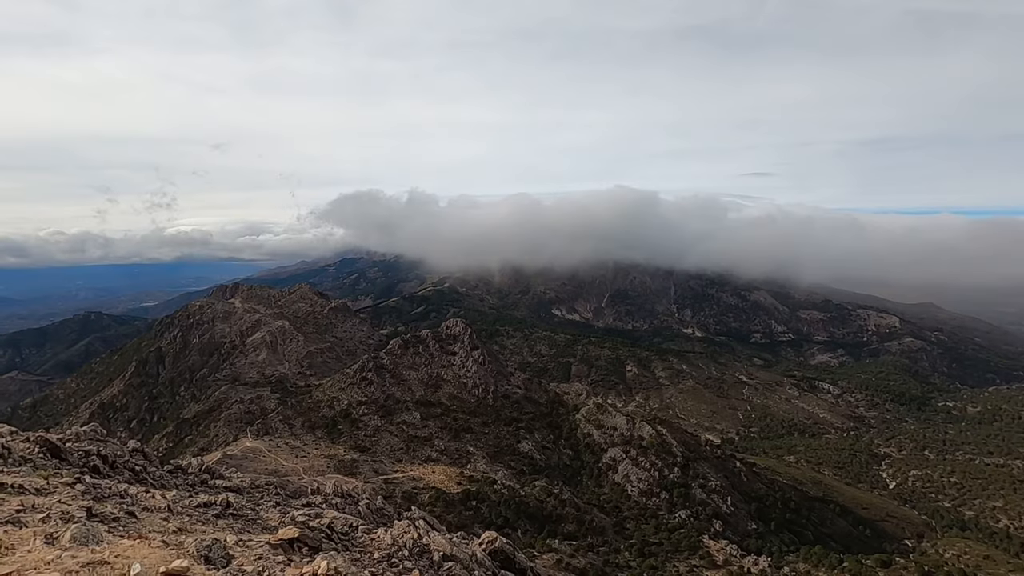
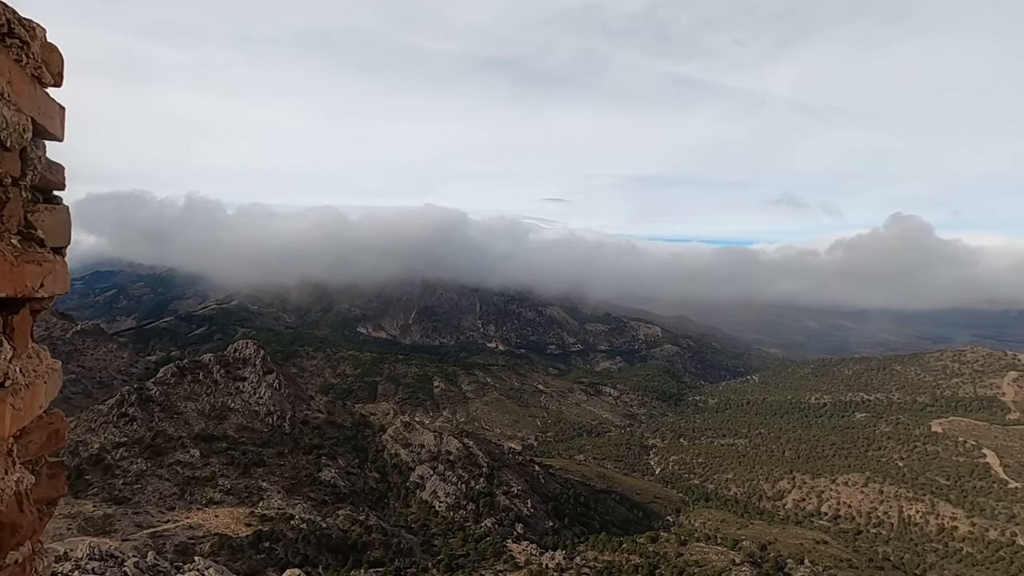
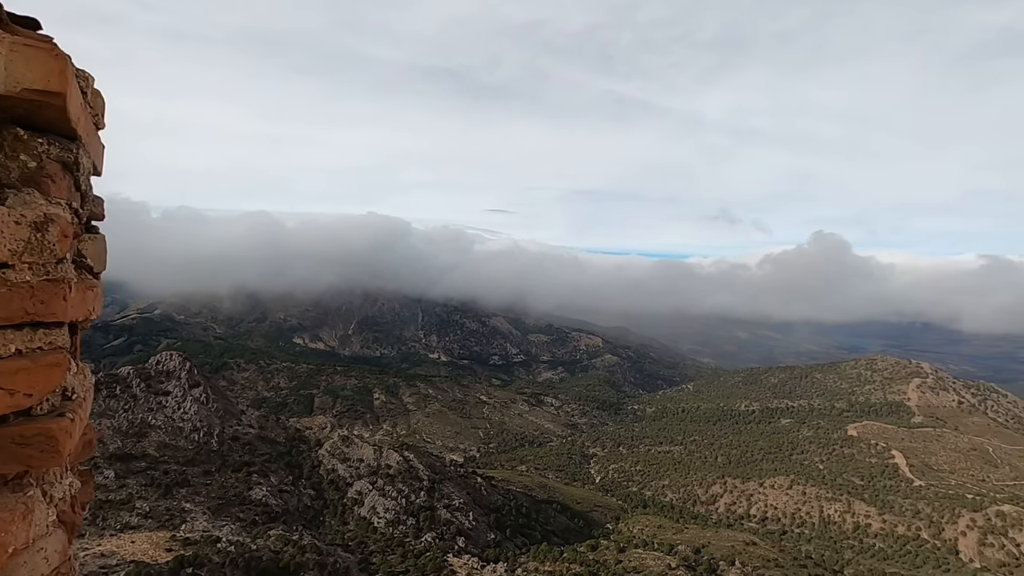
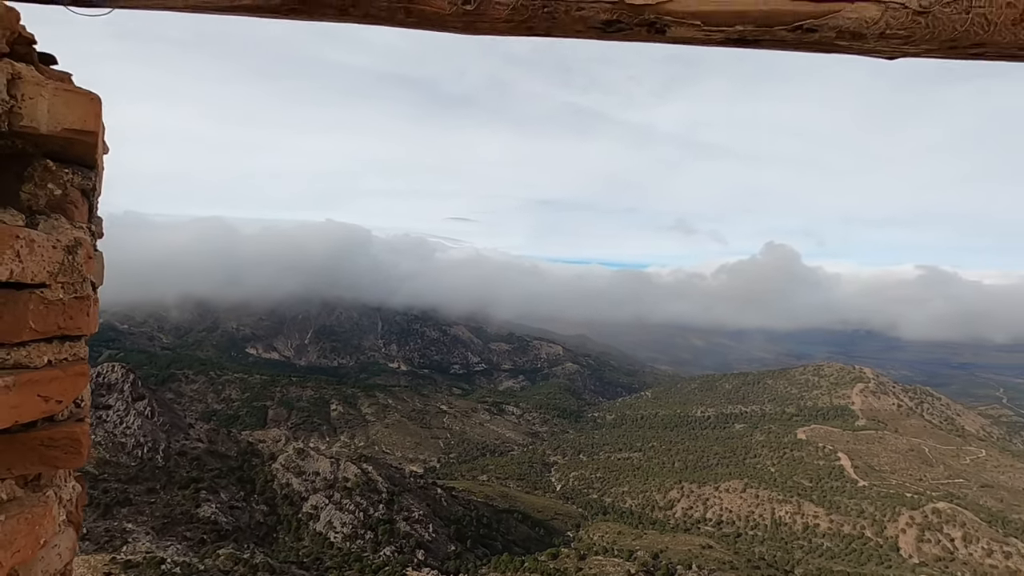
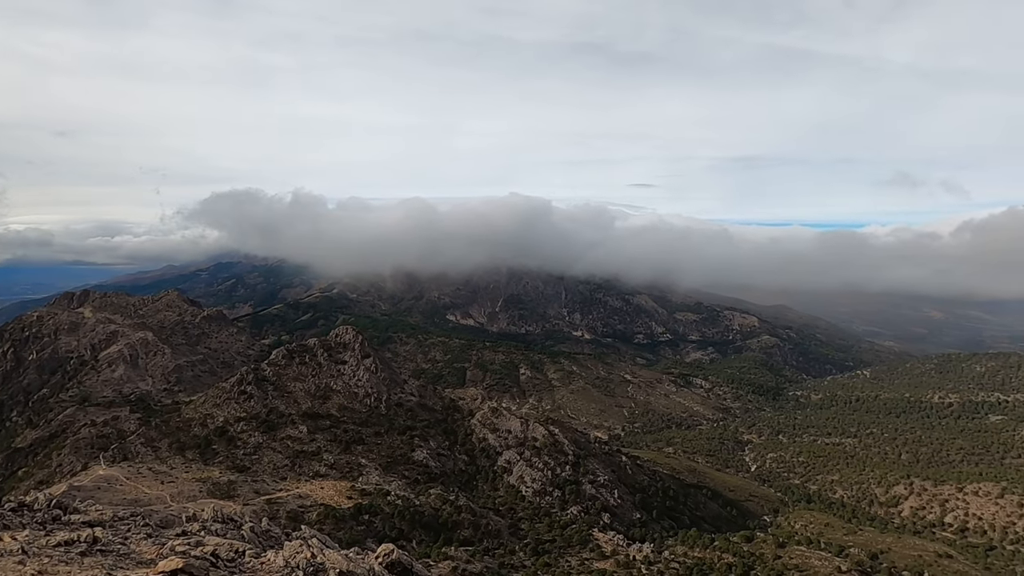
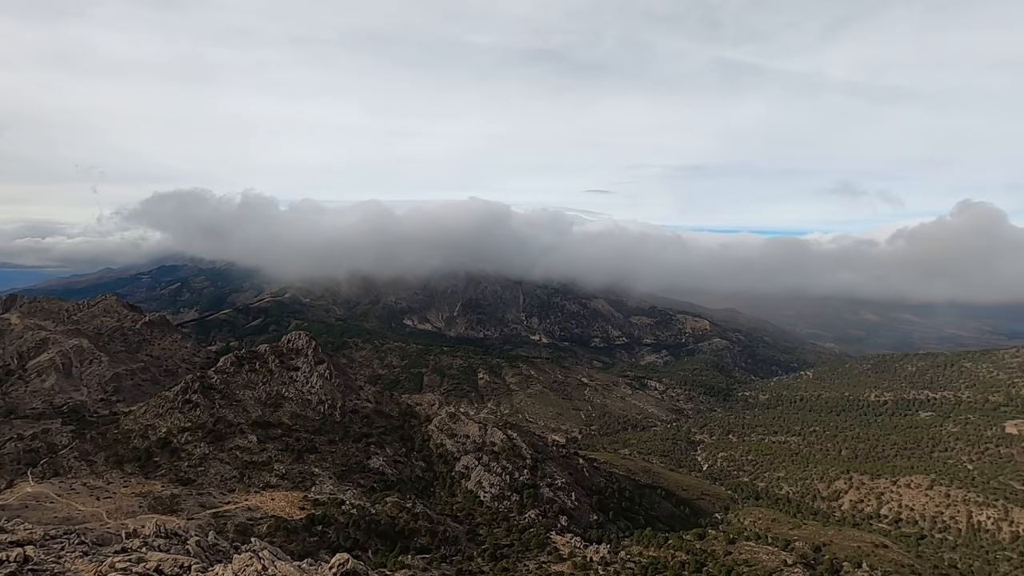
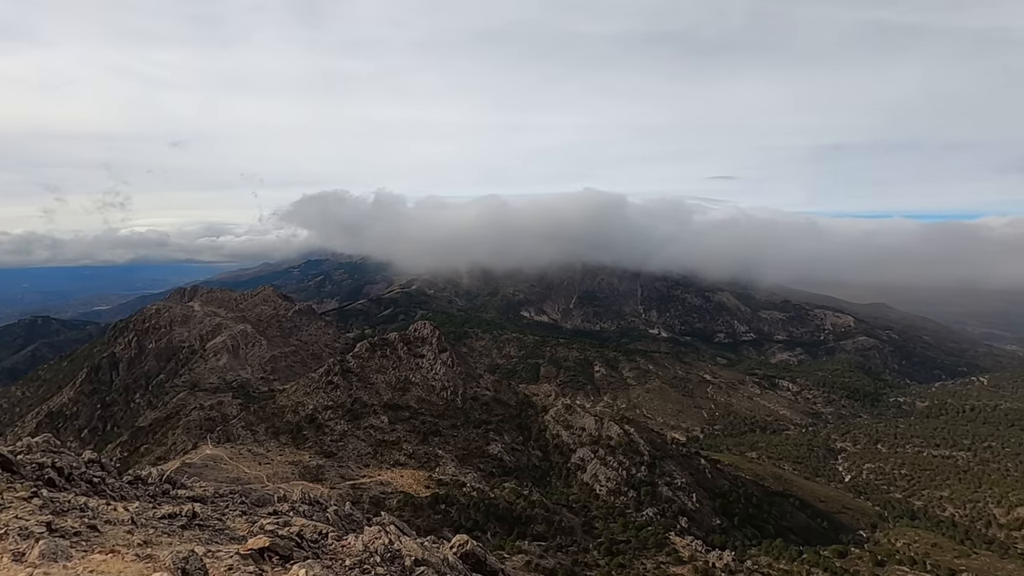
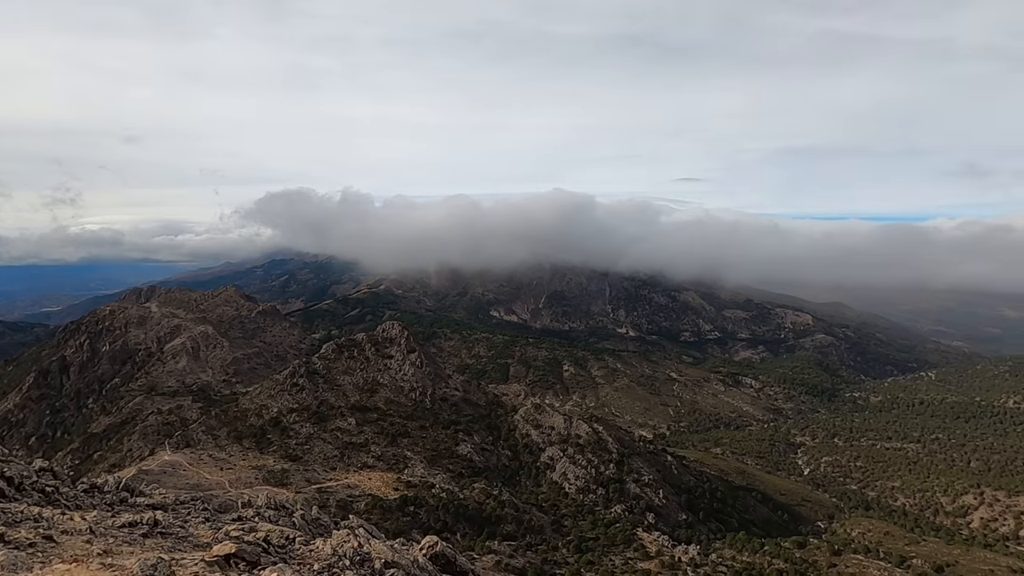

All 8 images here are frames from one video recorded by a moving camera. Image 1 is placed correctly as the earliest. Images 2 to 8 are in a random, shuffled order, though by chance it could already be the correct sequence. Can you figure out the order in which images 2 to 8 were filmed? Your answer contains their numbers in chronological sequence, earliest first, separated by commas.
7, 8, 5, 6, 2, 3, 4
